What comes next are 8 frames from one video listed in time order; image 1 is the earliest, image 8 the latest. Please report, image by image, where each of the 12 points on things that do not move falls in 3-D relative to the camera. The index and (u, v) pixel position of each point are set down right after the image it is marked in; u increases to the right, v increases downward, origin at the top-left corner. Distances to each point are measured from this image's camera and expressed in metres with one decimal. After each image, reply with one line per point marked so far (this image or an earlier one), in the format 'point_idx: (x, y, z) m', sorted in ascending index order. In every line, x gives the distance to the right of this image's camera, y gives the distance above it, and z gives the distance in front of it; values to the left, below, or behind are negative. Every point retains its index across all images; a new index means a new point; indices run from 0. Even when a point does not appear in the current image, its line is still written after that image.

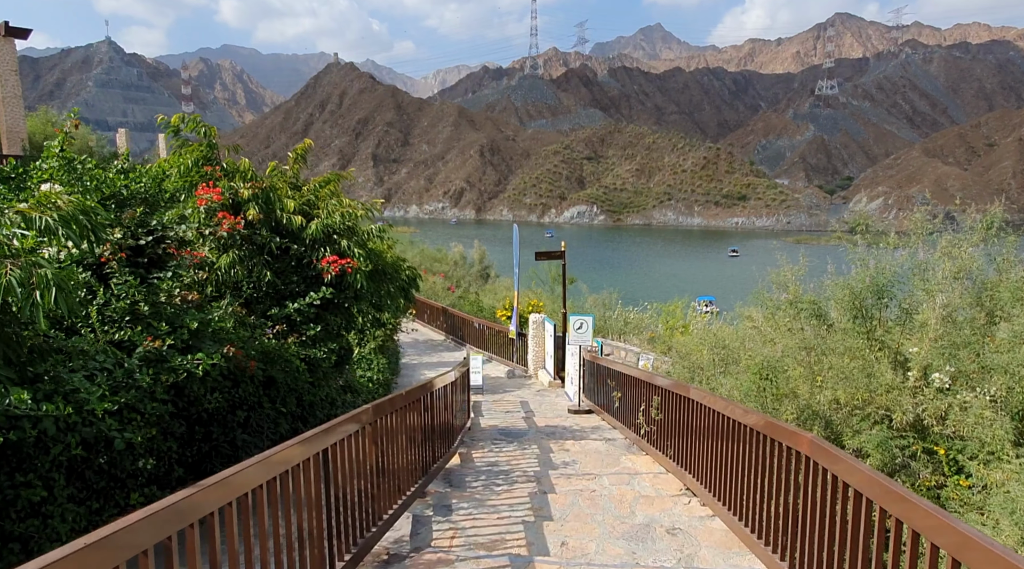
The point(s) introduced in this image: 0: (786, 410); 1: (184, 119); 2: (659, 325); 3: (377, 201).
0: (+2.0, -0.9, +5.5) m
1: (-2.7, +1.3, +6.2) m
2: (+2.9, -0.8, +15.6) m
3: (-1.3, +0.8, +7.3) m
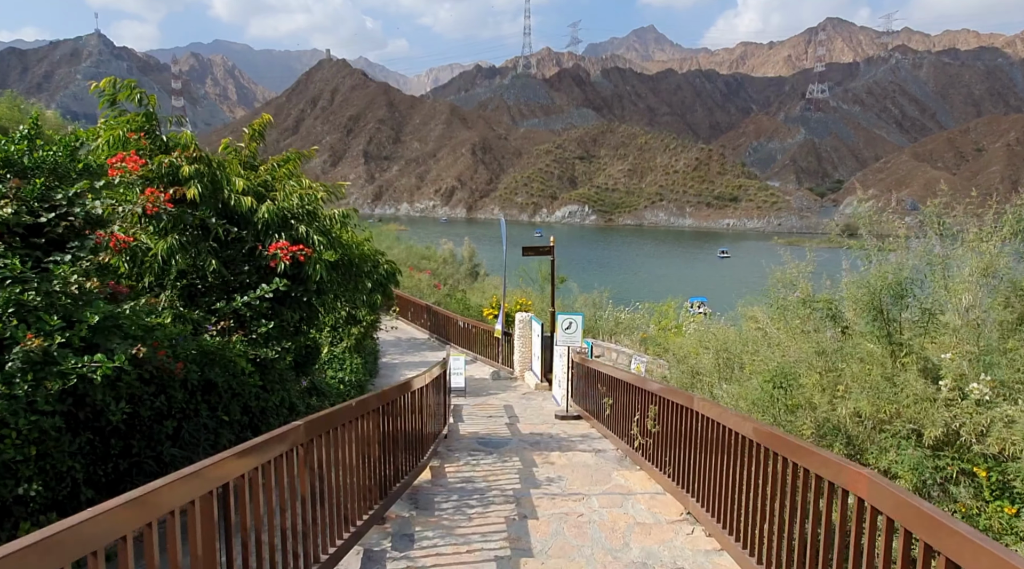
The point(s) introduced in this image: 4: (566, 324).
0: (+1.8, -0.9, +4.8) m
1: (-2.8, +1.4, +5.5) m
2: (+2.7, -0.8, +14.9) m
3: (-1.5, +0.9, +6.6) m
4: (+0.6, -0.5, +9.1) m
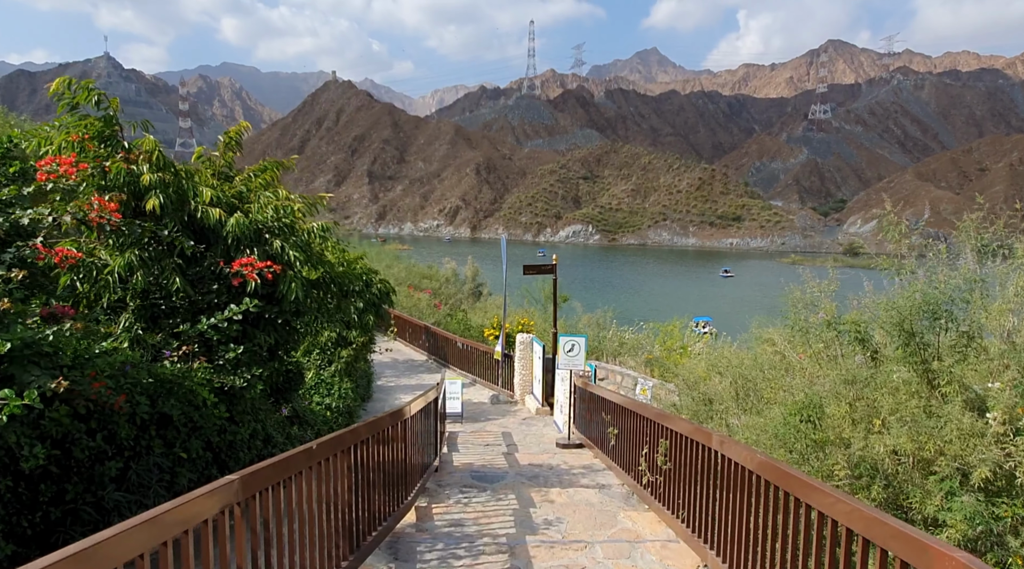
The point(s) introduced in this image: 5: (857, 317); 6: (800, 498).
0: (+1.8, -1.0, +4.3) m
1: (-2.8, +1.3, +5.0) m
2: (+2.7, -1.1, +14.4) m
3: (-1.5, +0.7, +6.1) m
4: (+0.6, -0.7, +8.5) m
5: (+2.5, -0.2, +5.6) m
6: (+1.3, -1.0, +3.5) m
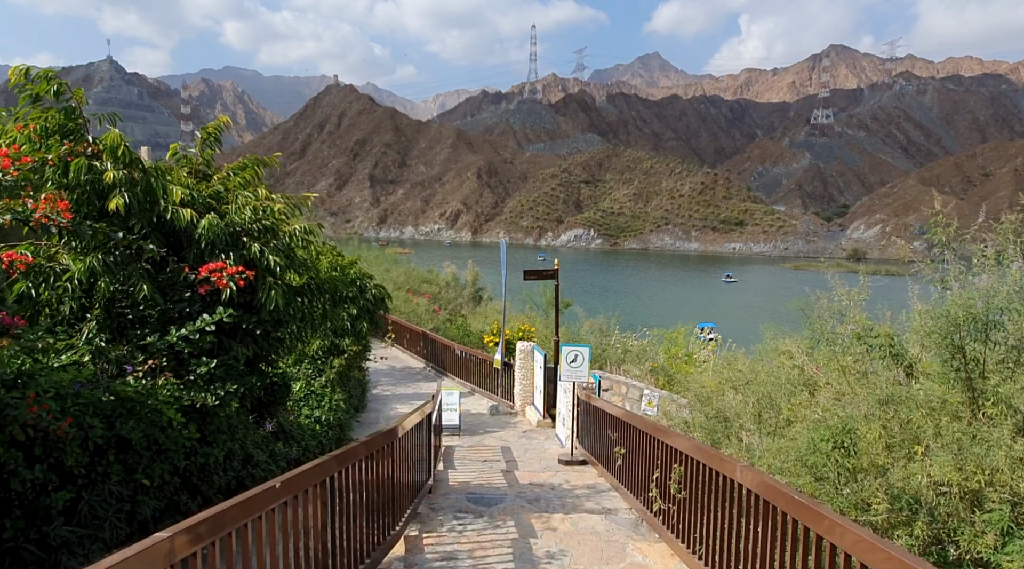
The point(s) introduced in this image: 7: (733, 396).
0: (+1.8, -1.0, +3.9) m
1: (-2.8, +1.2, +4.6) m
2: (+2.7, -1.2, +13.9) m
3: (-1.5, +0.6, +5.7) m
4: (+0.6, -0.8, +8.1) m
5: (+2.5, -0.3, +5.2) m
6: (+1.3, -1.0, +3.1) m
7: (+1.7, -0.9, +6.0) m
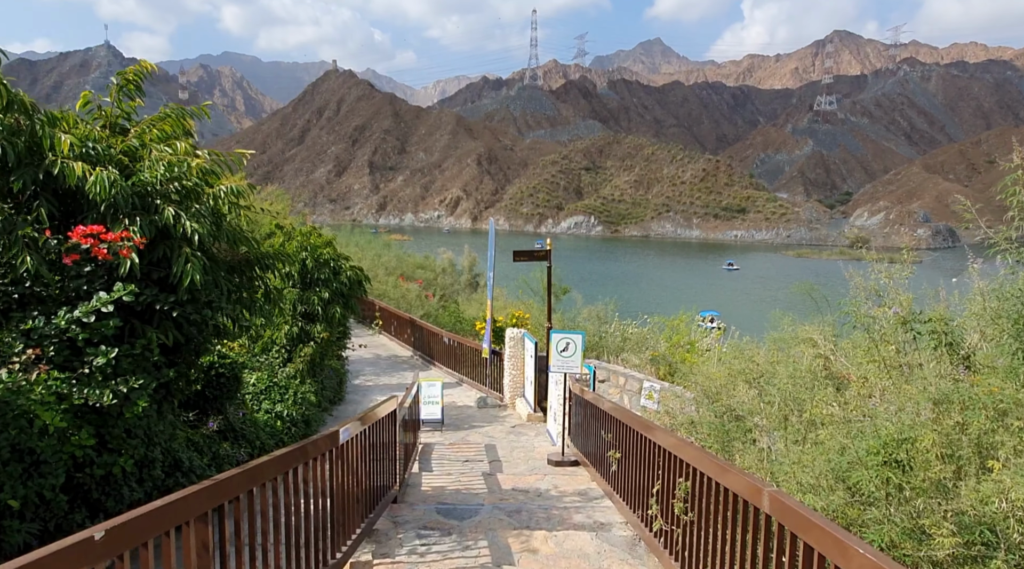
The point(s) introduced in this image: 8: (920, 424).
0: (+1.6, -0.9, +3.0) m
1: (-3.0, +1.4, +3.7) m
2: (+2.5, -1.0, +13.1) m
3: (-1.6, +0.8, +4.8) m
4: (+0.5, -0.6, +7.3) m
5: (+2.4, -0.2, +4.4) m
6: (+1.1, -0.9, +2.2) m
7: (+1.6, -0.7, +5.2) m
8: (+1.8, -0.6, +3.5) m
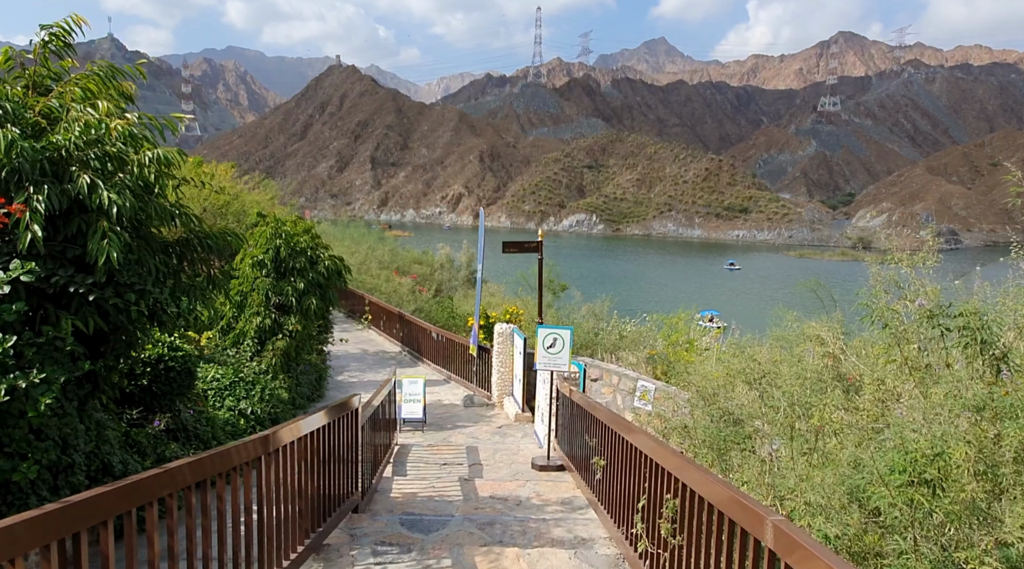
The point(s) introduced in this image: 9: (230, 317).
0: (+1.5, -0.9, +2.5) m
1: (-3.1, +1.5, +3.2) m
2: (+2.4, -0.9, +12.6) m
3: (-1.8, +0.9, +4.3) m
4: (+0.3, -0.5, +6.8) m
5: (+2.2, -0.1, +3.8) m
6: (+1.0, -0.9, +1.7) m
7: (+1.4, -0.7, +4.7) m
8: (+1.7, -0.6, +2.9) m
9: (-3.0, -0.3, +8.2) m
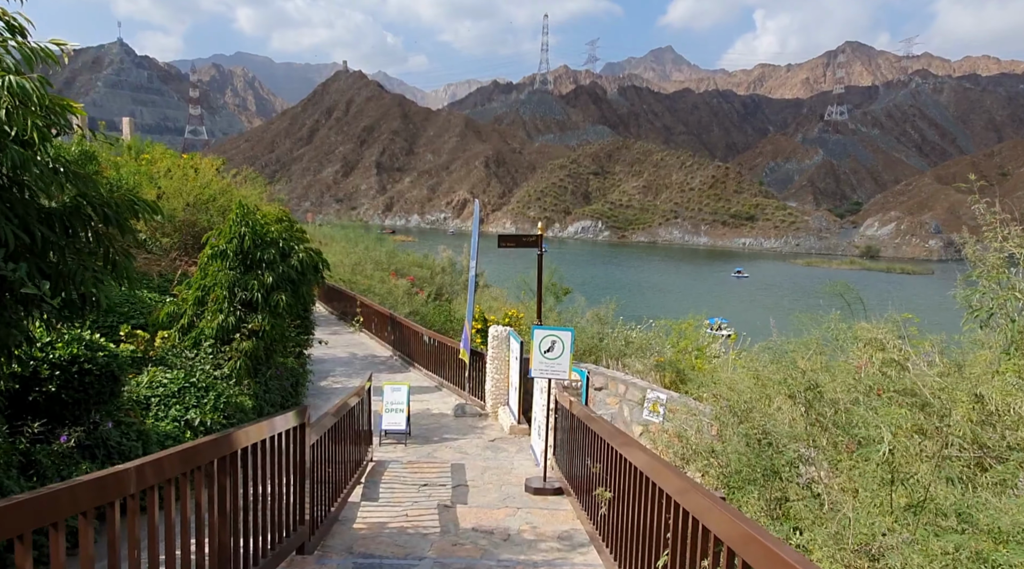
0: (+1.4, -0.8, +1.6) m
1: (-3.2, +1.6, +2.3) m
2: (+2.4, -0.9, +11.7) m
3: (-1.8, +1.0, +3.5) m
4: (+0.3, -0.5, +5.9) m
5: (+2.2, -0.1, +2.9) m
6: (+0.9, -0.8, +0.8) m
7: (+1.3, -0.6, +3.8) m
8: (+1.6, -0.5, +2.0) m
9: (-3.0, -0.3, +7.3) m
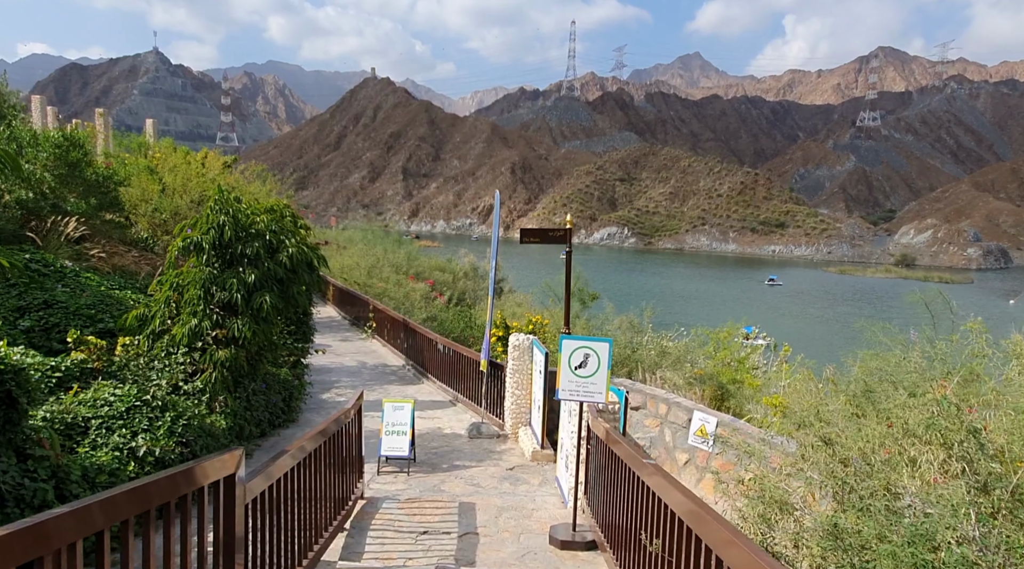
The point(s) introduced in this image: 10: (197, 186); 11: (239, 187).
0: (+1.4, -0.8, +0.4) m
1: (-3.1, +1.6, +1.3) m
2: (+2.7, -1.0, +10.4) m
3: (-1.8, +1.0, +2.4) m
4: (+0.4, -0.4, +4.7) m
5: (+2.2, -0.1, +1.7) m
6: (+0.8, -0.7, -0.4) m
7: (+1.4, -0.6, +2.6) m
8: (+1.6, -0.5, +0.8) m
9: (-2.8, -0.3, +6.3) m
10: (-5.7, +1.8, +13.8) m
11: (-5.5, +2.0, +15.6) m
